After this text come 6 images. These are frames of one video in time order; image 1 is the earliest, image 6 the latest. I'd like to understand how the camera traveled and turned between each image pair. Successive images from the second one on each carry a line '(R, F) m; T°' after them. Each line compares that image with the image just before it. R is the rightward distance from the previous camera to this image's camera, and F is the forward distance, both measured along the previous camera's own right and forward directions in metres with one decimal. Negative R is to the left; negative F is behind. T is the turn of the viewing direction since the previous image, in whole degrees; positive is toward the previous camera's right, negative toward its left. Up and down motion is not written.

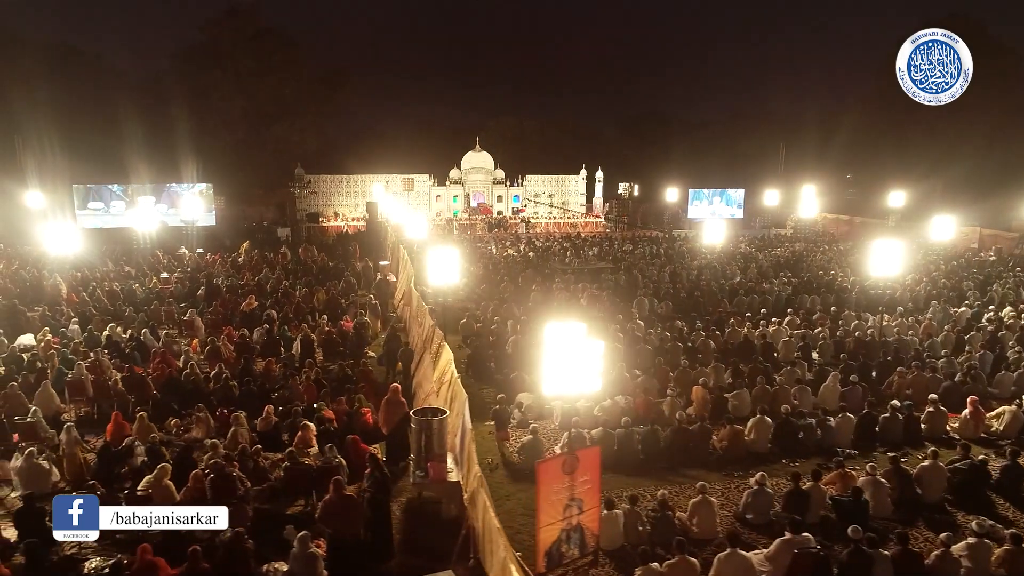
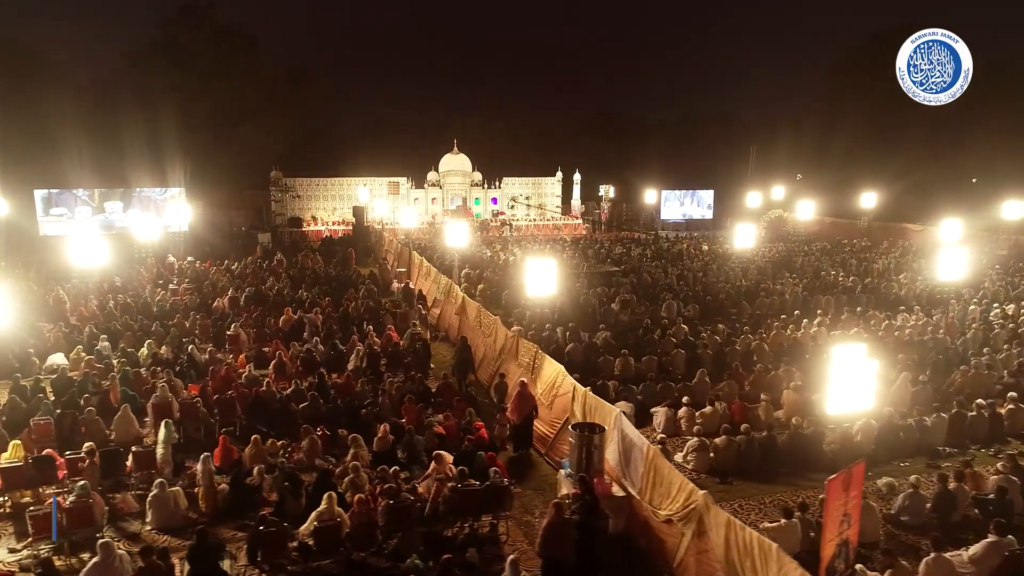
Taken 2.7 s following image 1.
(-2.1, +0.1) m; +5°
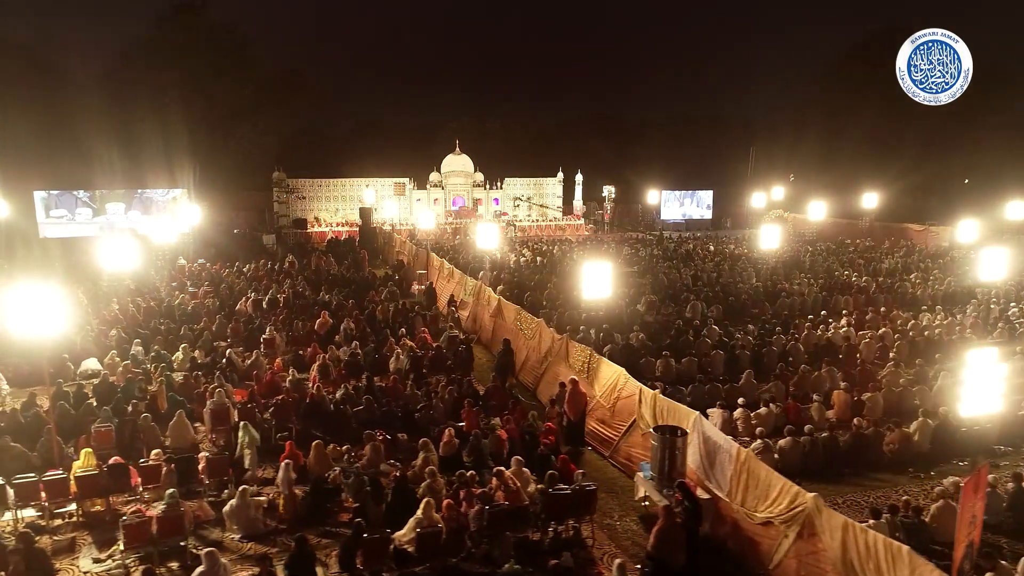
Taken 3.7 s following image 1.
(-1.0, 0.0) m; +1°
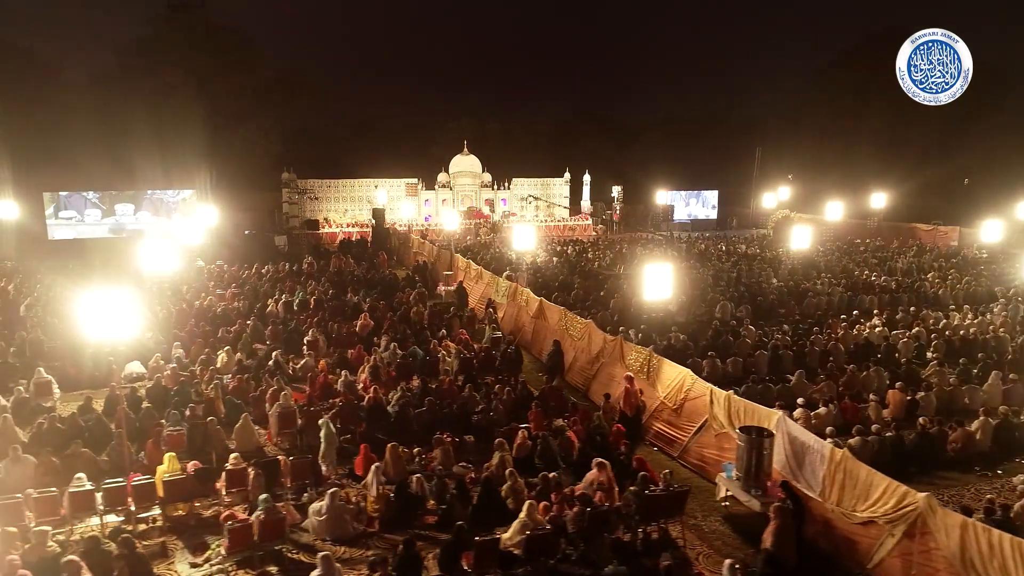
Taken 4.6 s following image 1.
(-1.0, 0.0) m; +1°
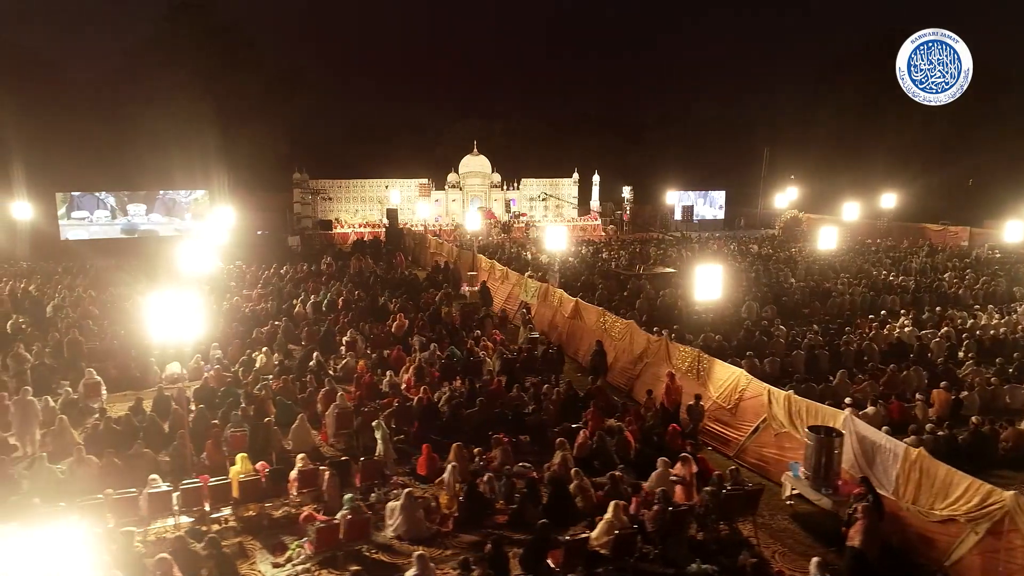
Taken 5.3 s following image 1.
(-0.8, -0.1) m; 0°
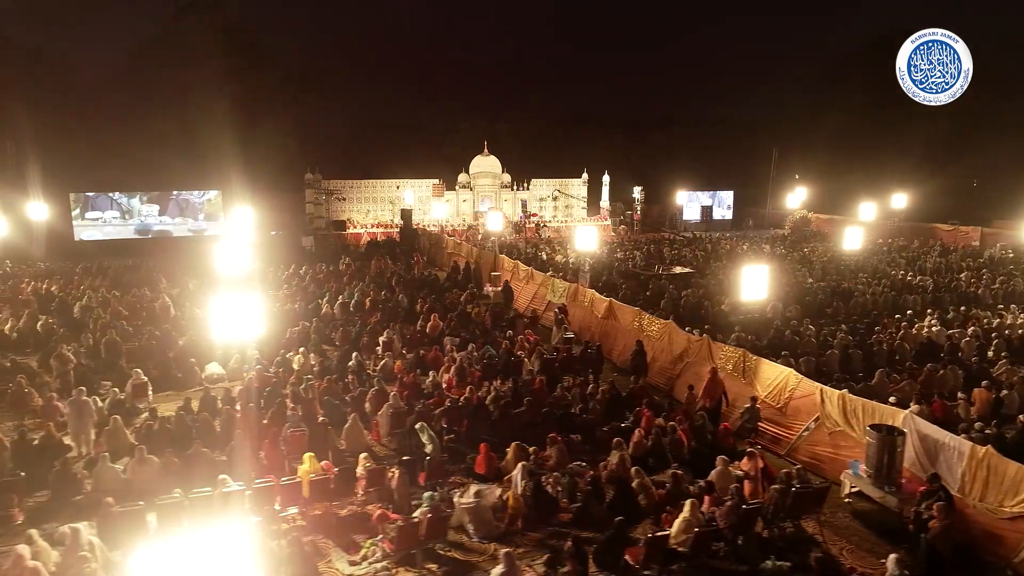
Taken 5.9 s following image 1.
(-0.7, -0.1) m; 0°
